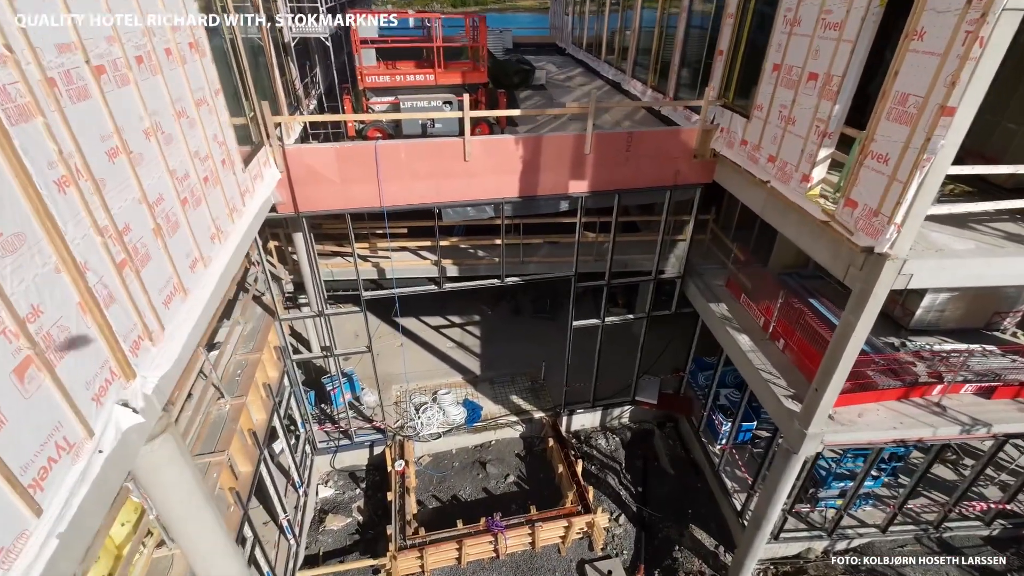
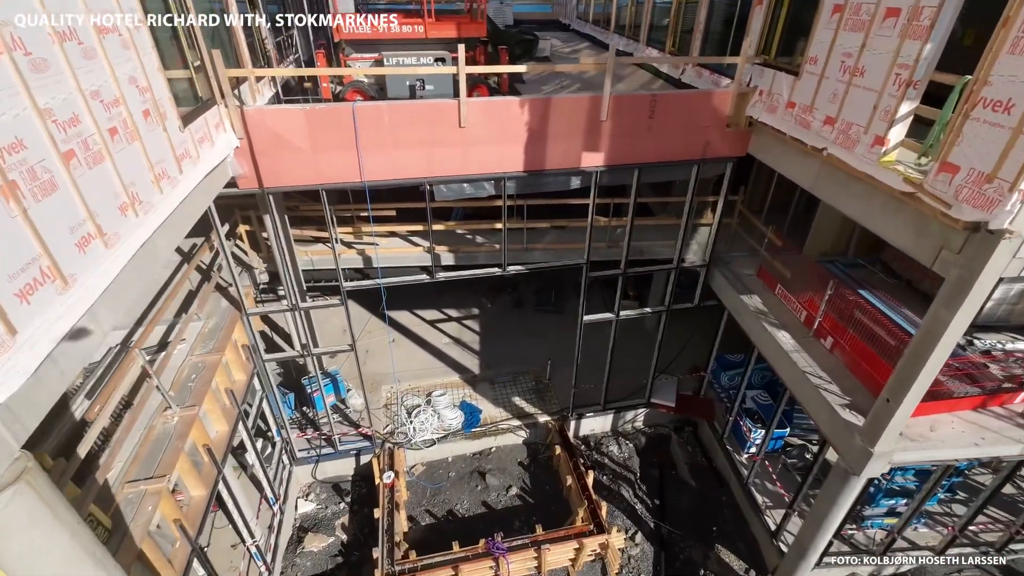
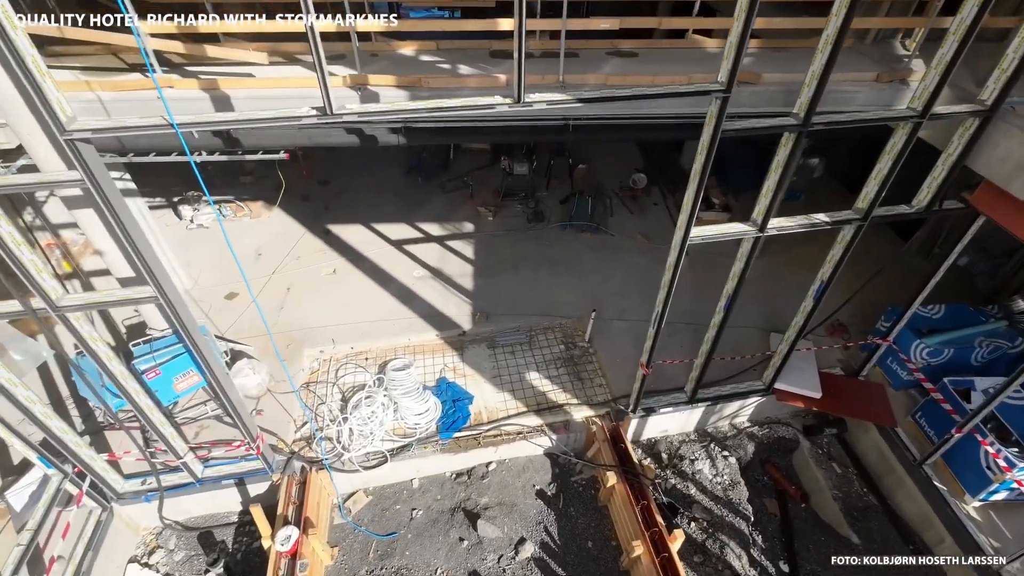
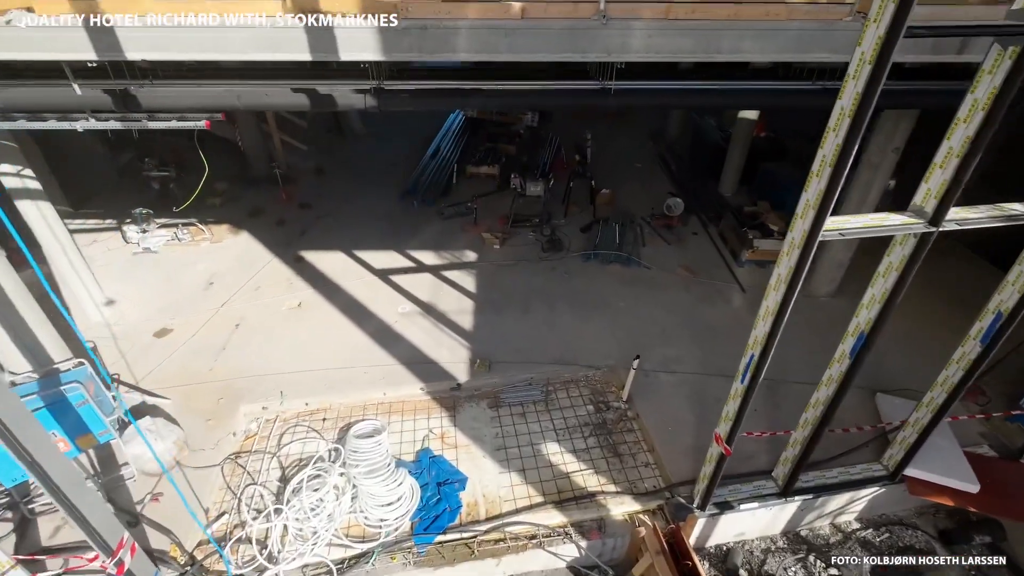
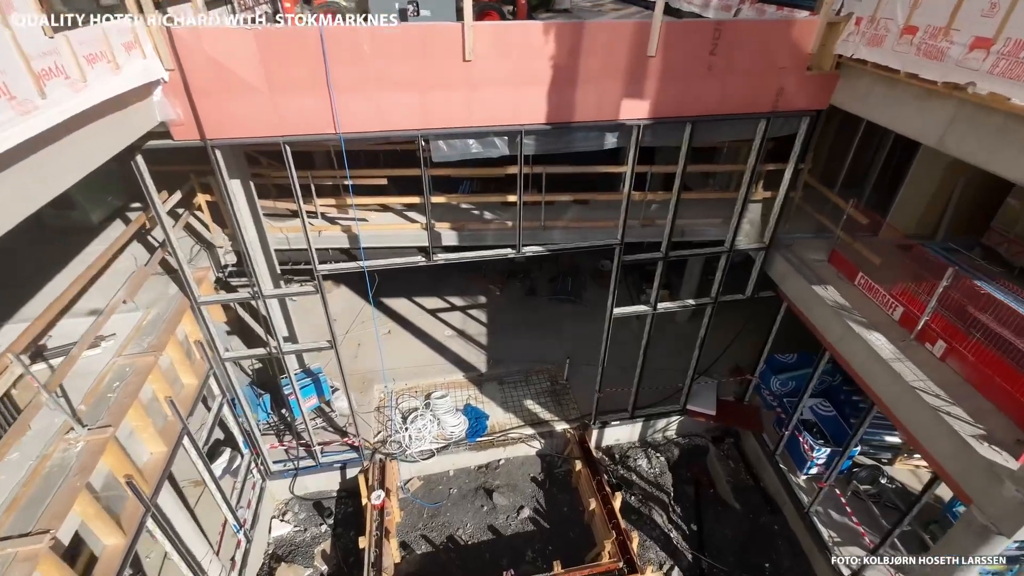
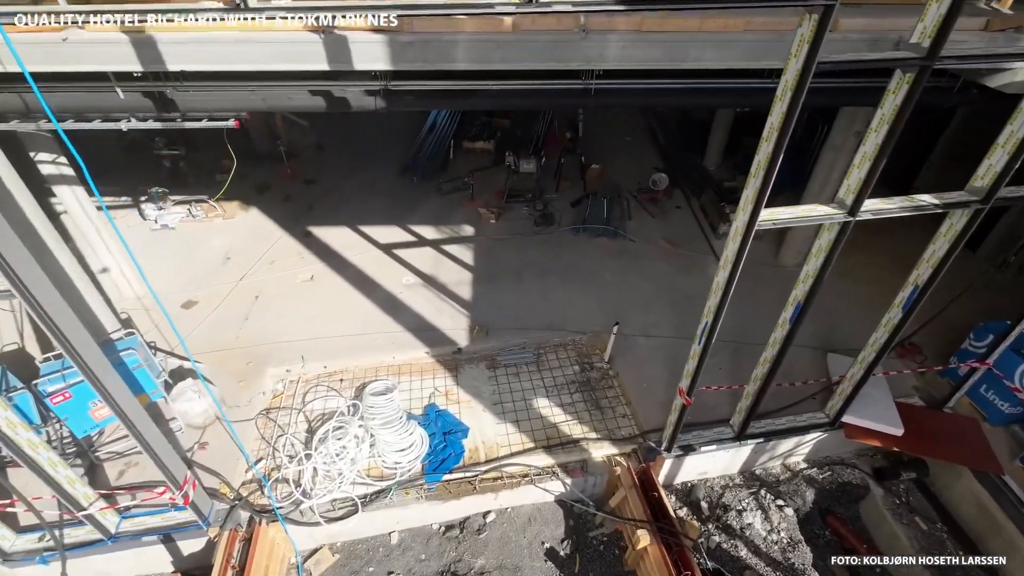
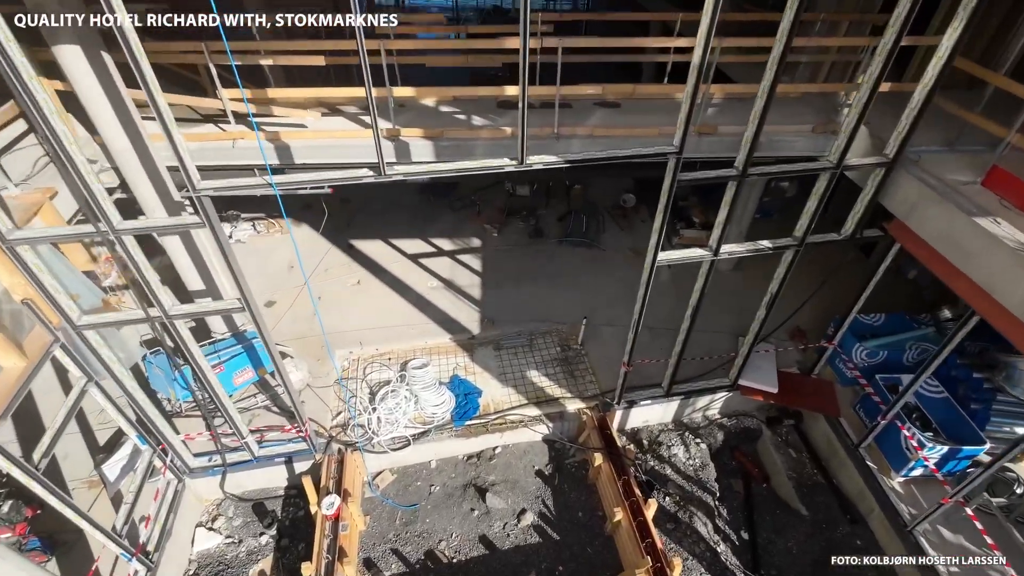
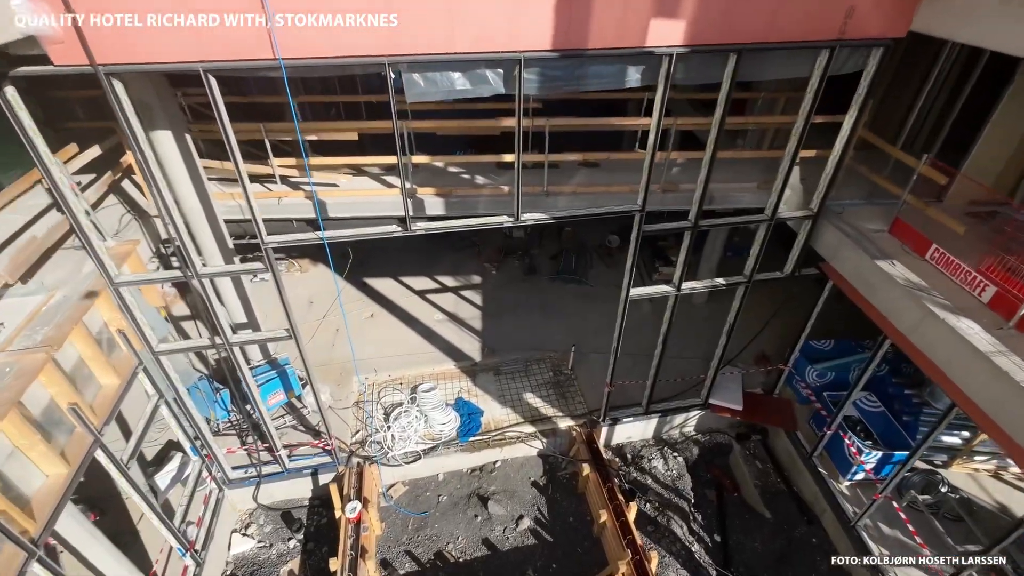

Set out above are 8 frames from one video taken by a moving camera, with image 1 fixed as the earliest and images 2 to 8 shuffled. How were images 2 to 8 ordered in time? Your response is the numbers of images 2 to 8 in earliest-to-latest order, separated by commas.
2, 5, 8, 7, 3, 6, 4
